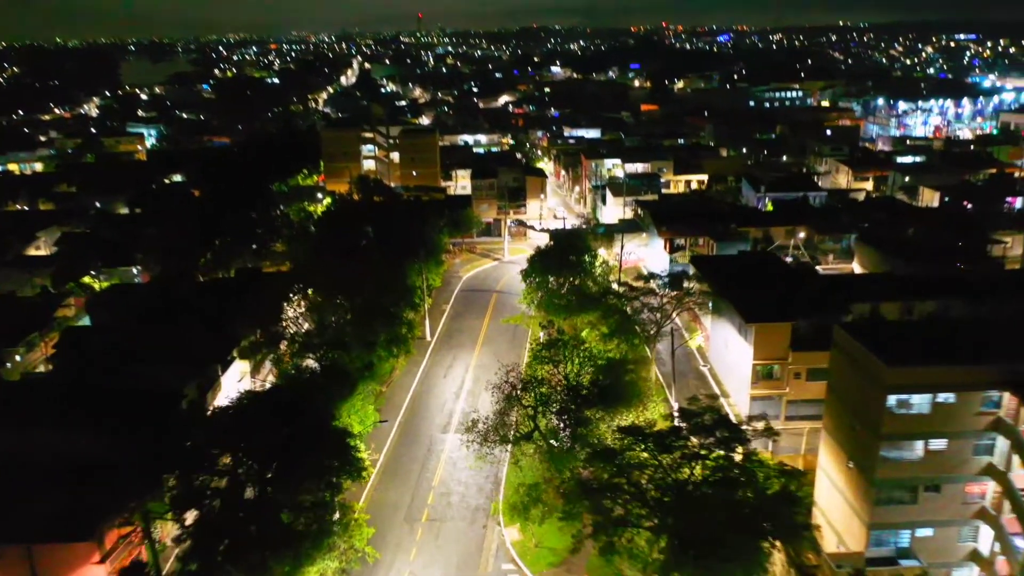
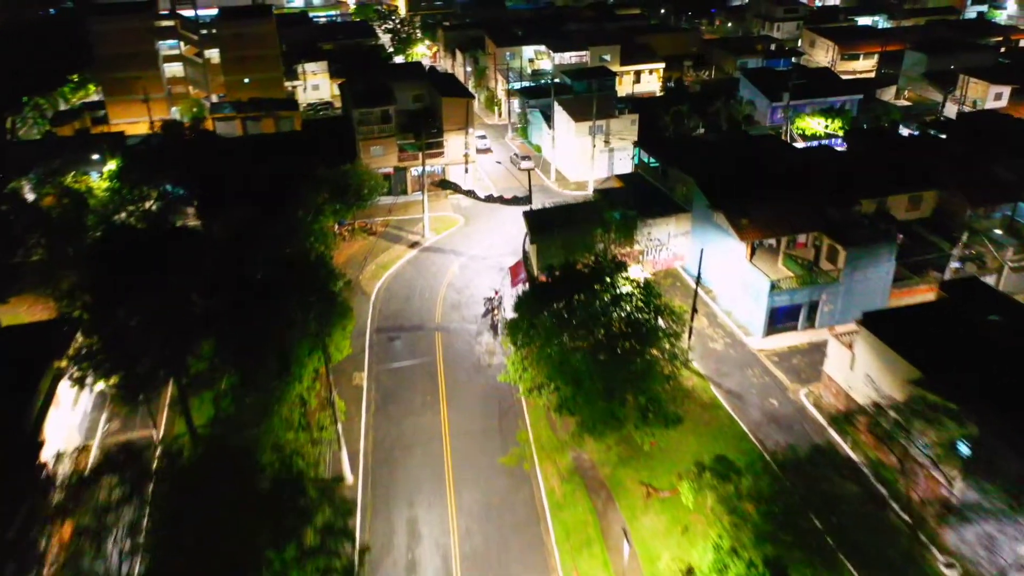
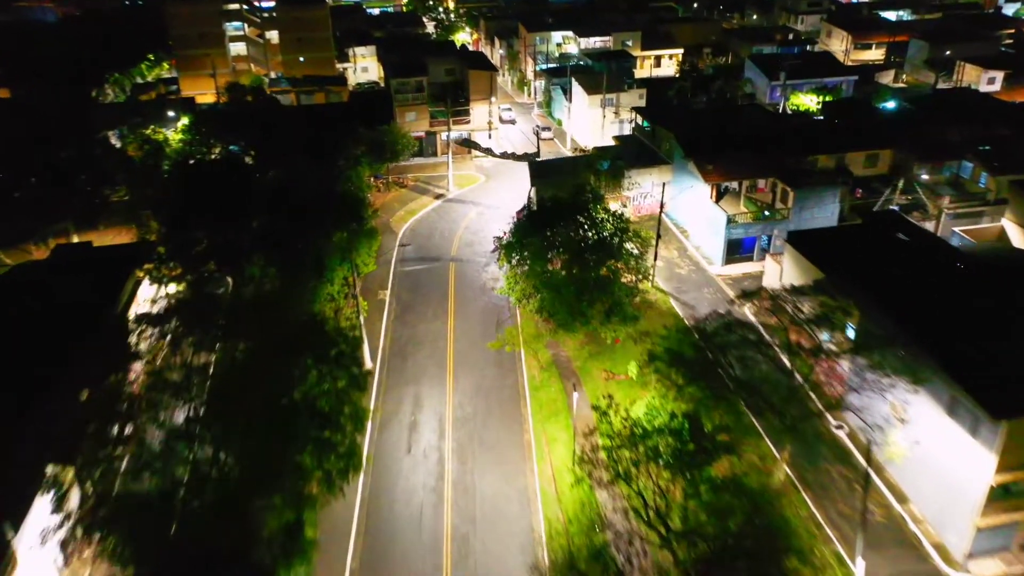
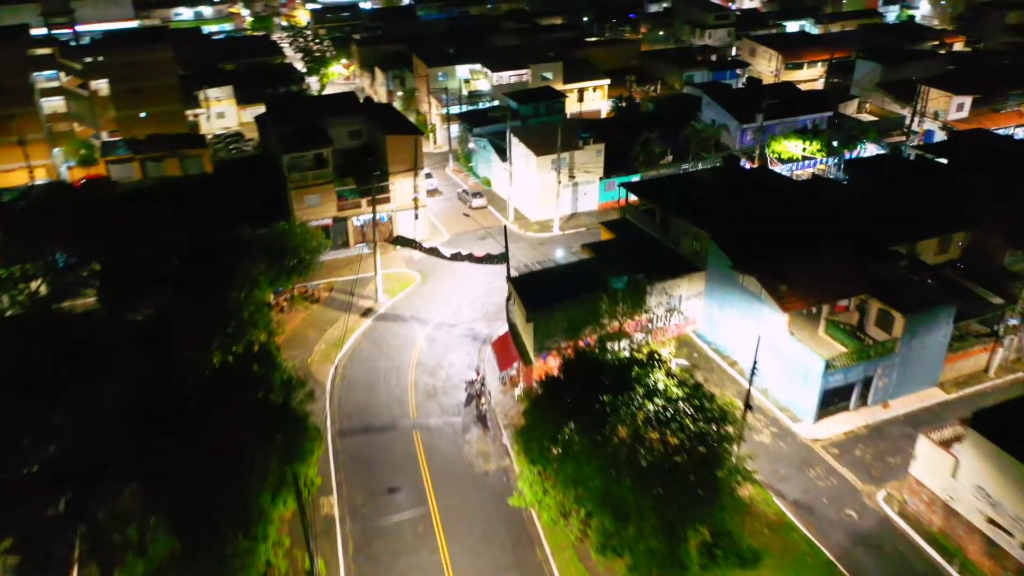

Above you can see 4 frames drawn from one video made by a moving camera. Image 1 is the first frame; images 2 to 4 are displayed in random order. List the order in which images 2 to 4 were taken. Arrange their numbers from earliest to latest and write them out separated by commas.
3, 2, 4
